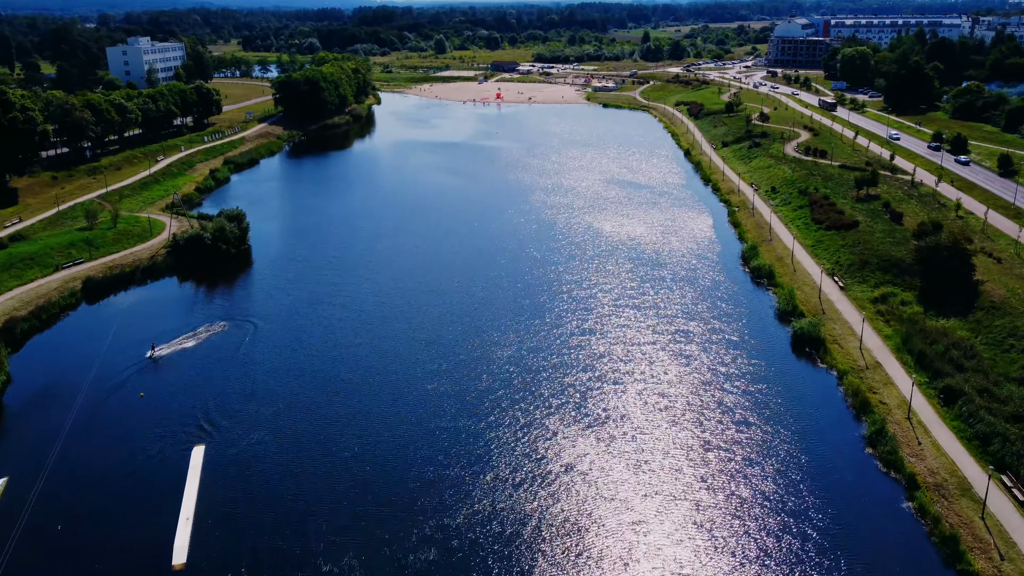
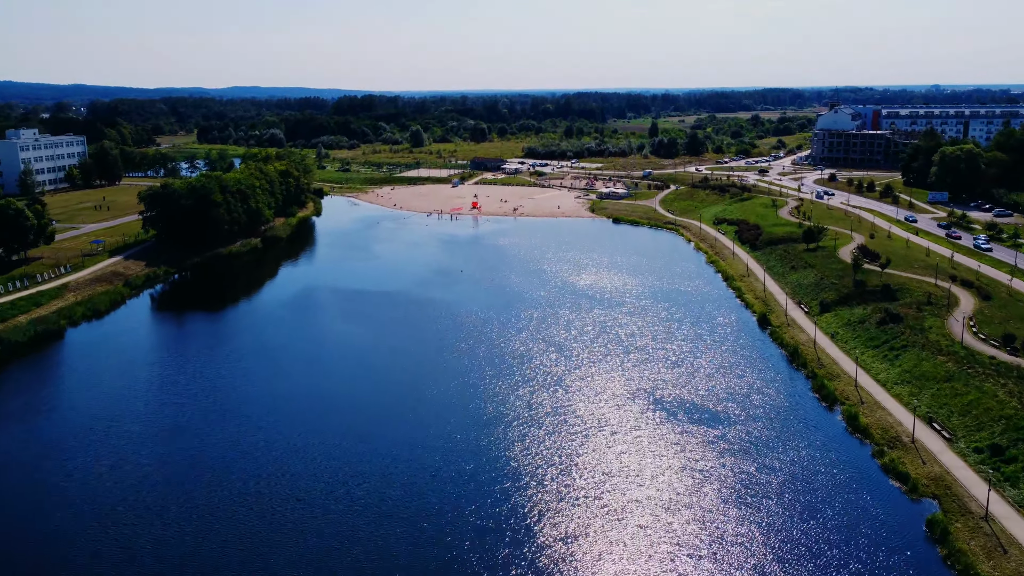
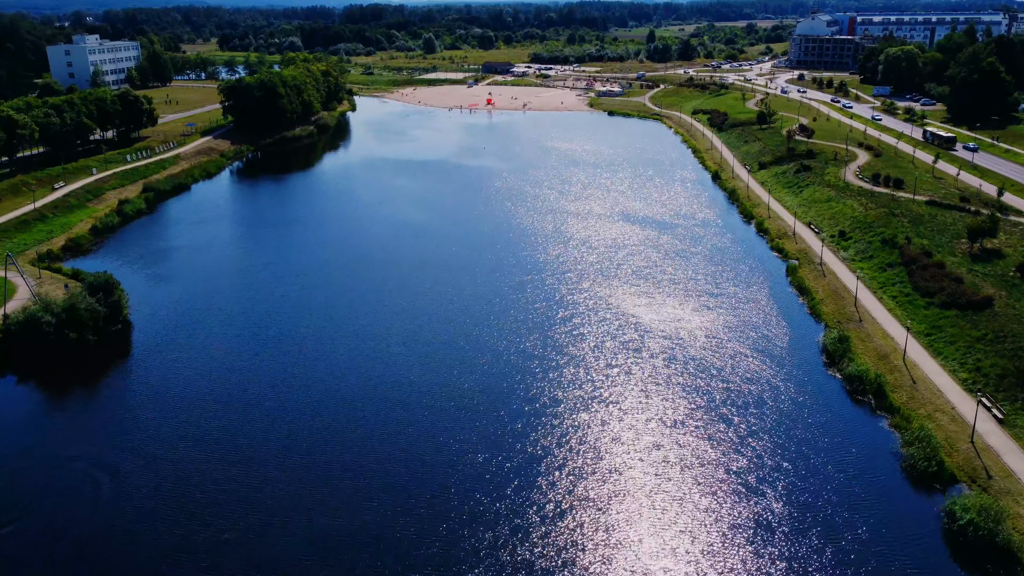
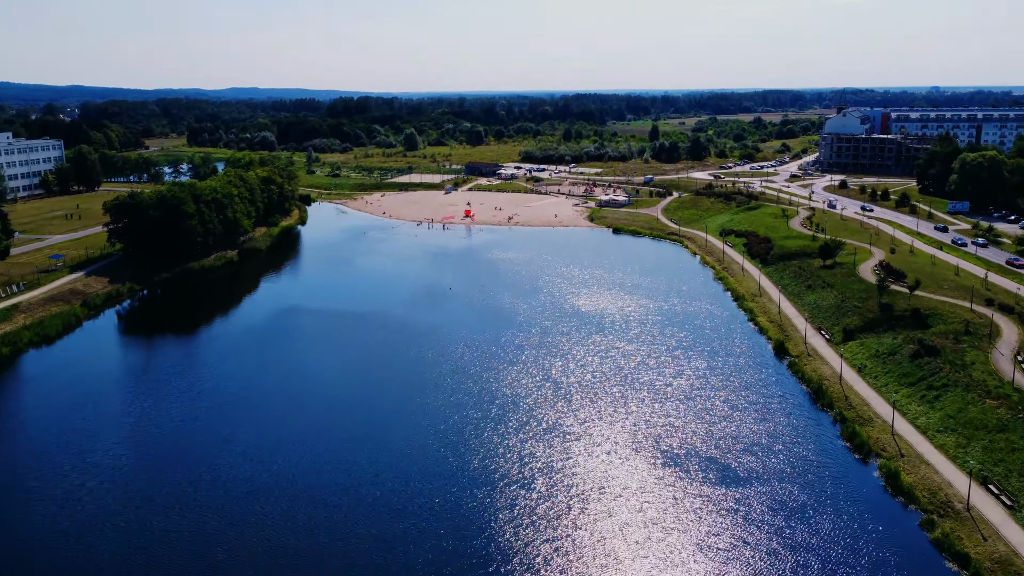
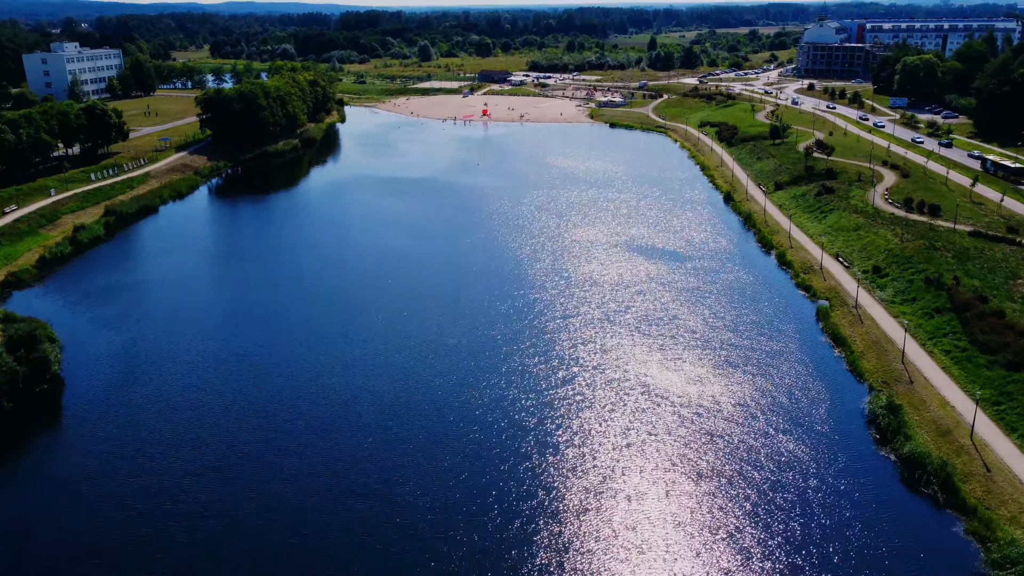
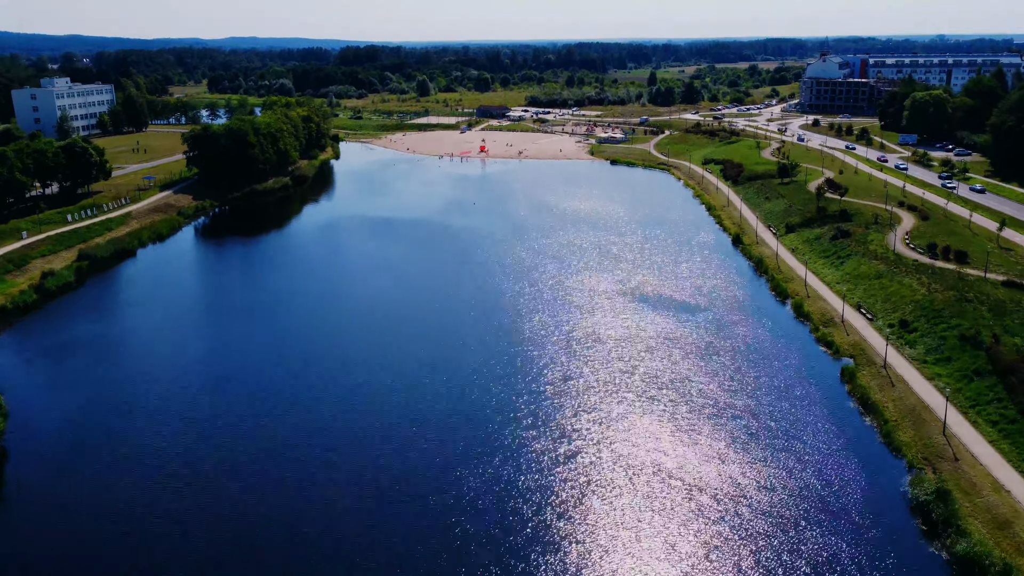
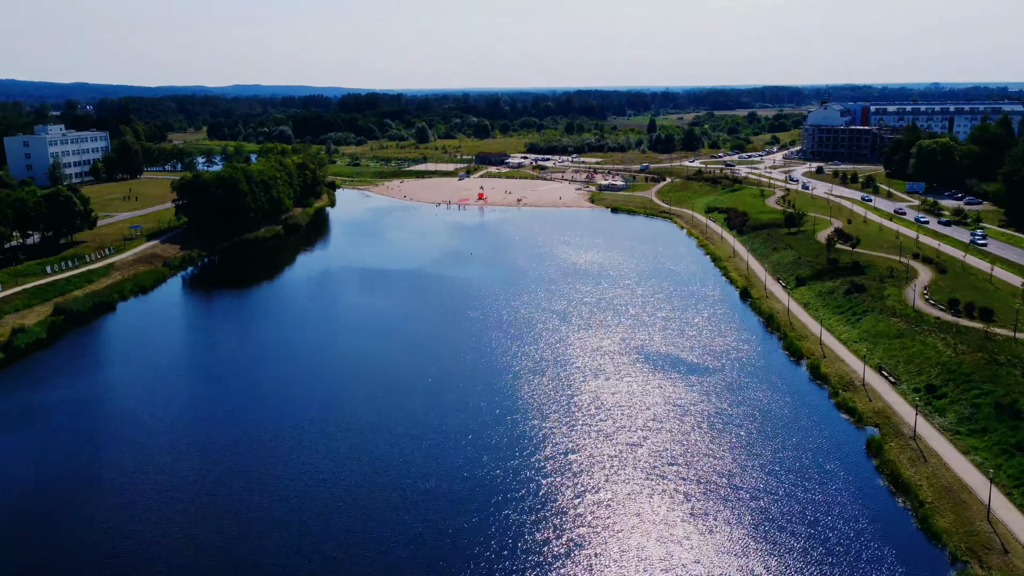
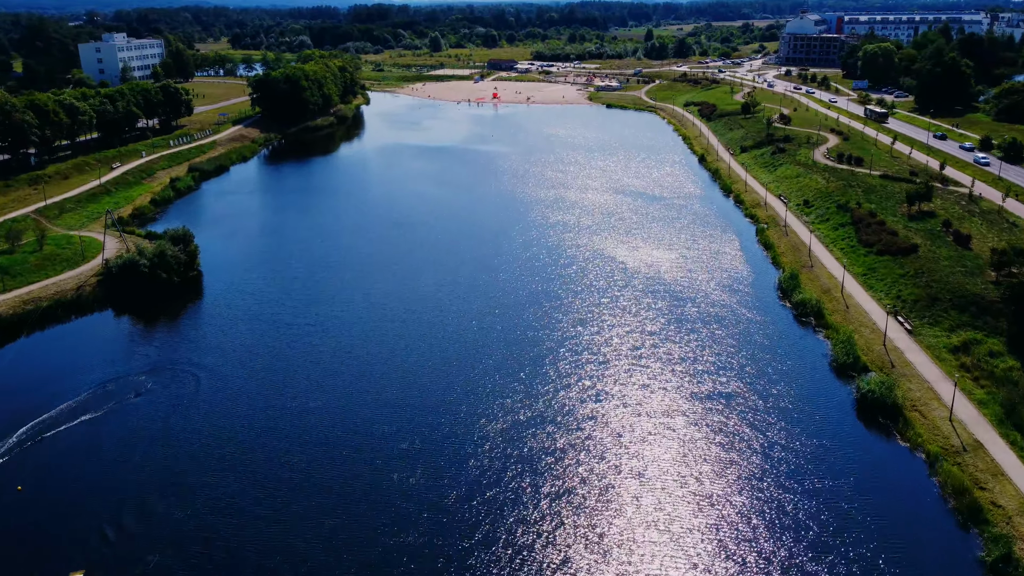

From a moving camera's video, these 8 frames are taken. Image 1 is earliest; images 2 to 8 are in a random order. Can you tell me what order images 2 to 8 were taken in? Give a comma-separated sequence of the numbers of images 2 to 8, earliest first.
8, 3, 5, 6, 7, 2, 4
